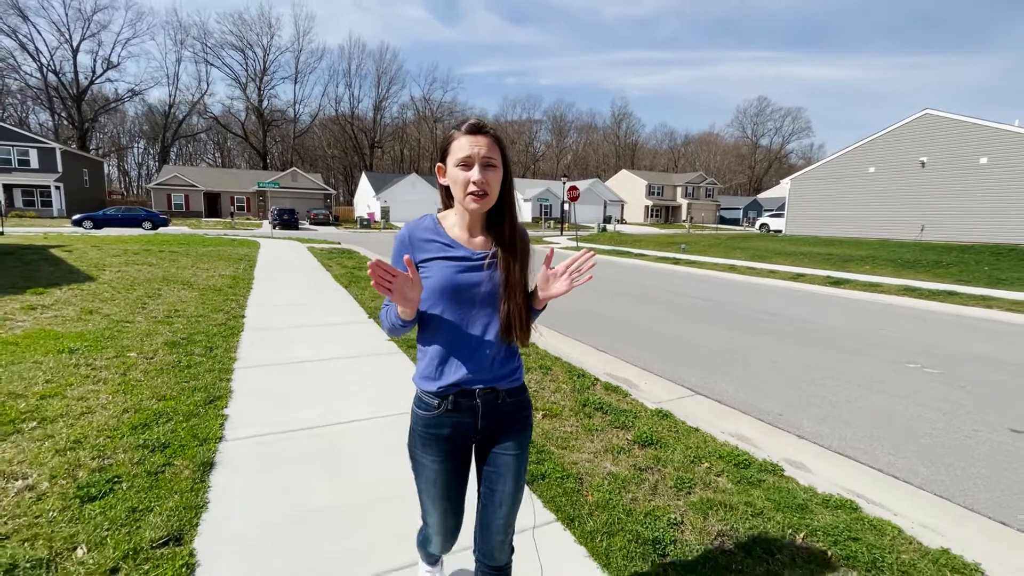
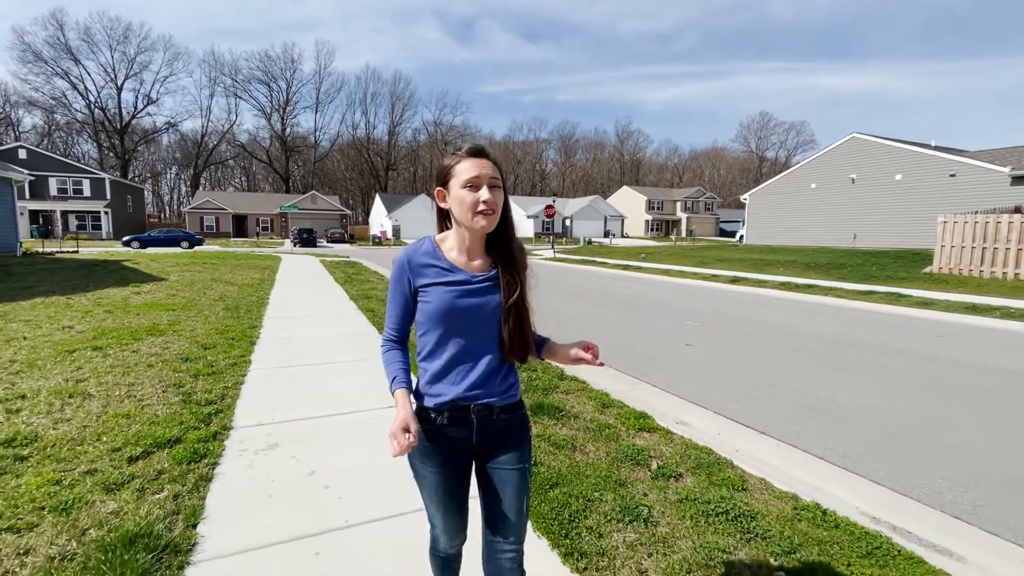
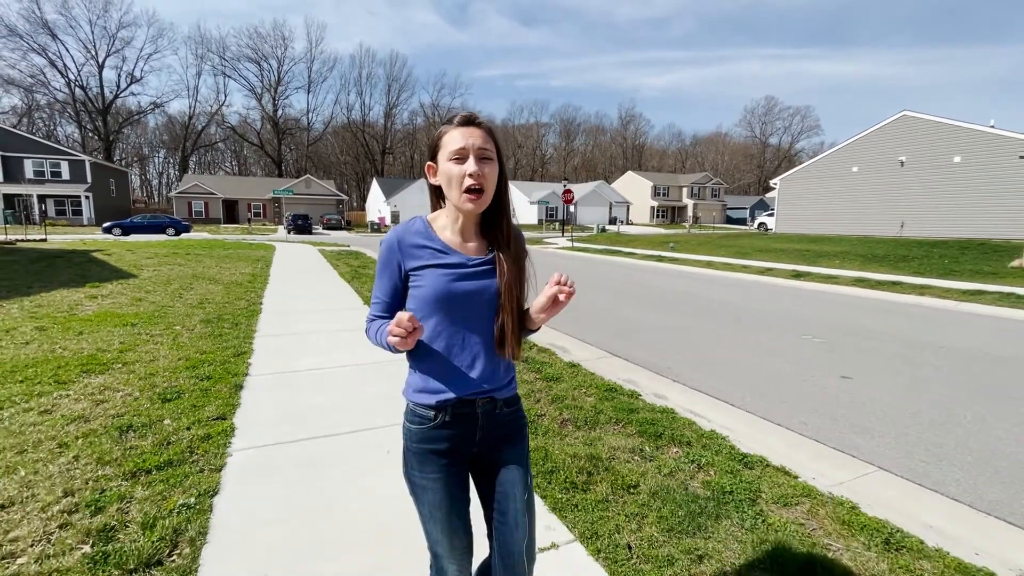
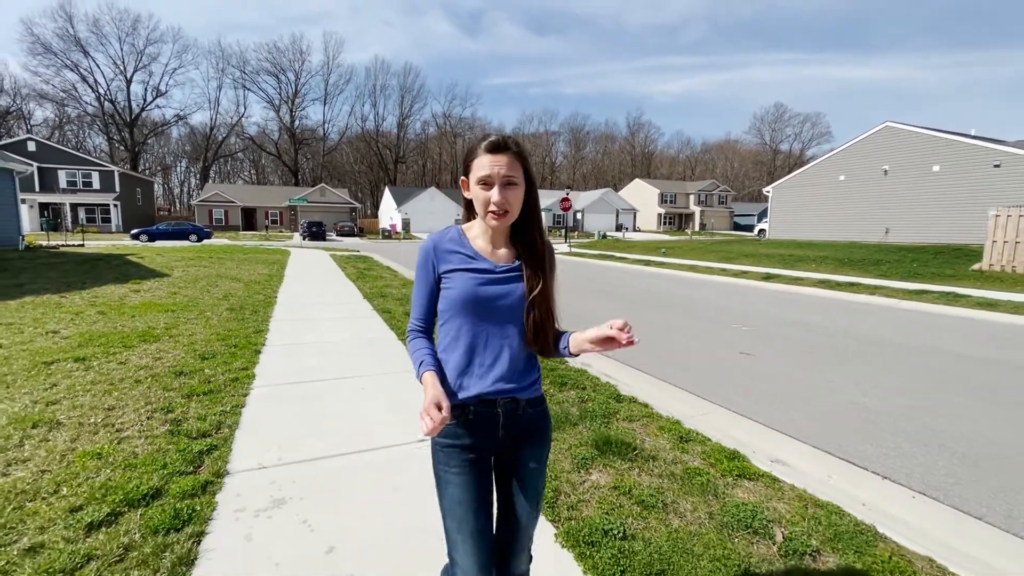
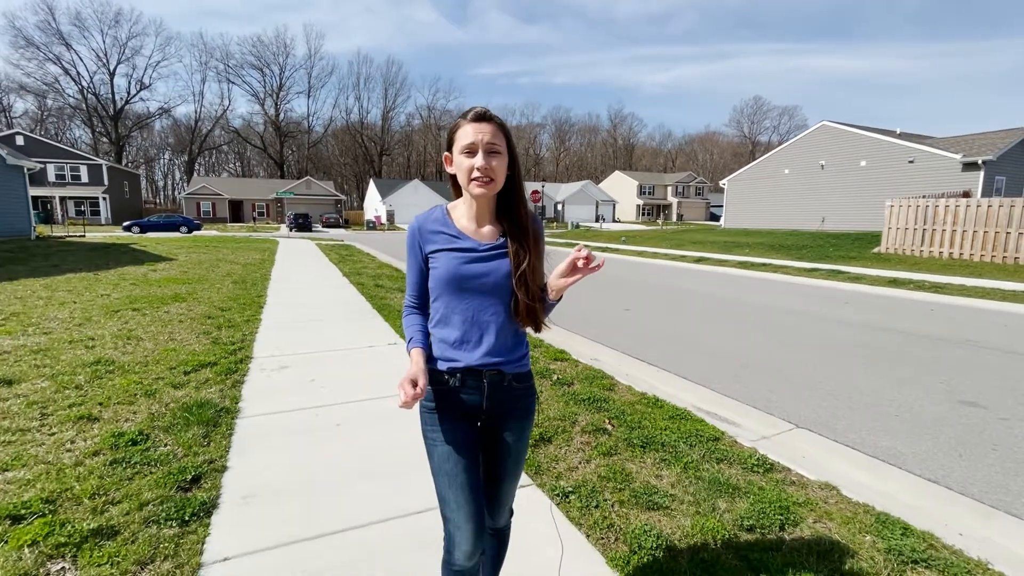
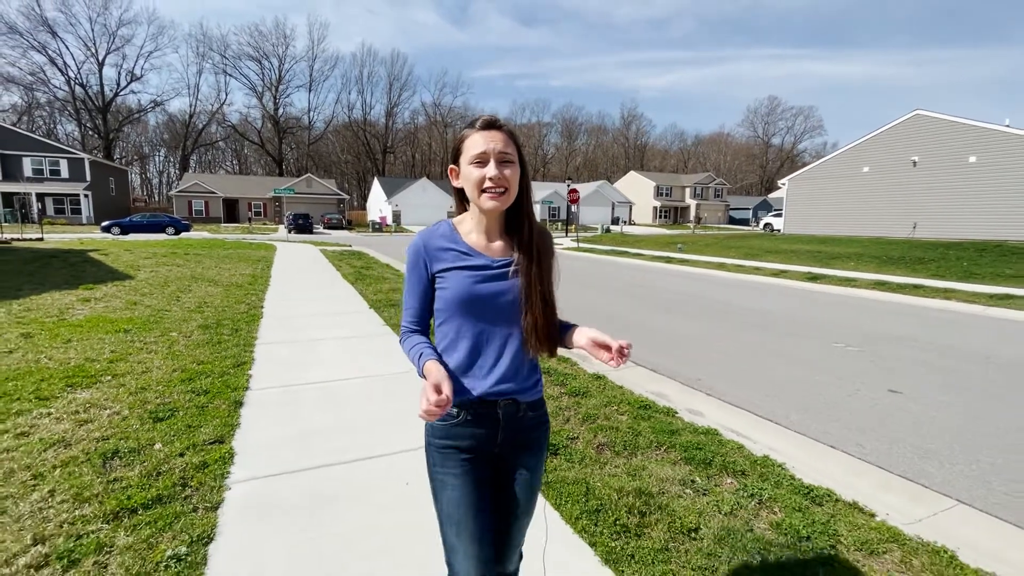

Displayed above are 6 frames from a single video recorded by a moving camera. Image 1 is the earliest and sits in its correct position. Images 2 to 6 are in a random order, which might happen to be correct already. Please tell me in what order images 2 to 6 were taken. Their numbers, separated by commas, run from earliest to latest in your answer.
6, 3, 4, 2, 5
